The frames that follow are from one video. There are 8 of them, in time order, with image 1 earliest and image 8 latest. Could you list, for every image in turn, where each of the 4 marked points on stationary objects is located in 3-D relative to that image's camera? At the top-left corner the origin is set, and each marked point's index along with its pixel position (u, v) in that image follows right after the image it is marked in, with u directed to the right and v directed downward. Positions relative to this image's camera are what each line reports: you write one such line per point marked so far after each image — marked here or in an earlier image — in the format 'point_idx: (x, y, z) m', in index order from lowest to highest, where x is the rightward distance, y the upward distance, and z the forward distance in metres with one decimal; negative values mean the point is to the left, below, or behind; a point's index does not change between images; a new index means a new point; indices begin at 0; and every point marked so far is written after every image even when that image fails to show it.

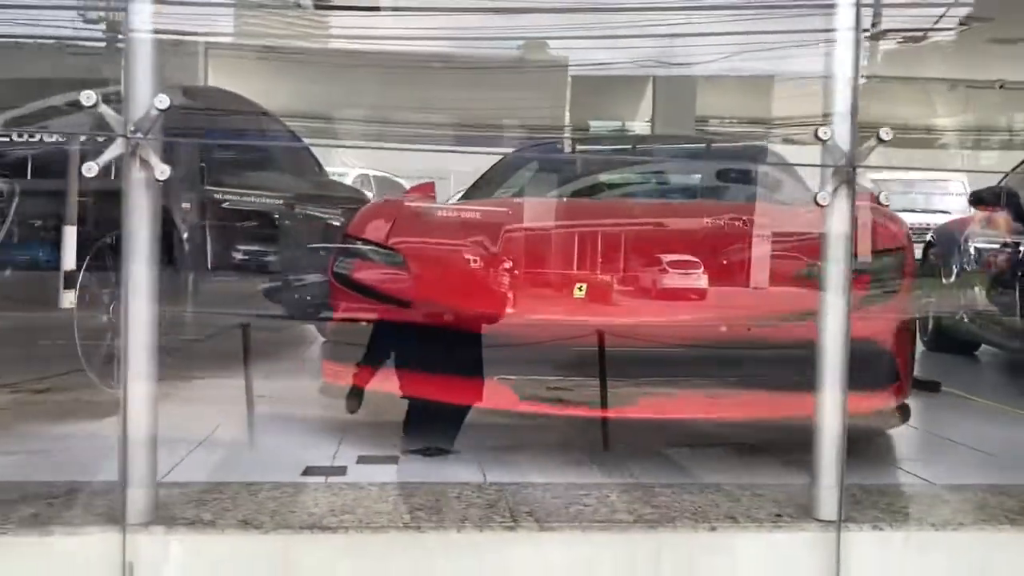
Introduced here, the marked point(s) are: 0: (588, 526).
0: (+0.2, -0.5, +1.9) m
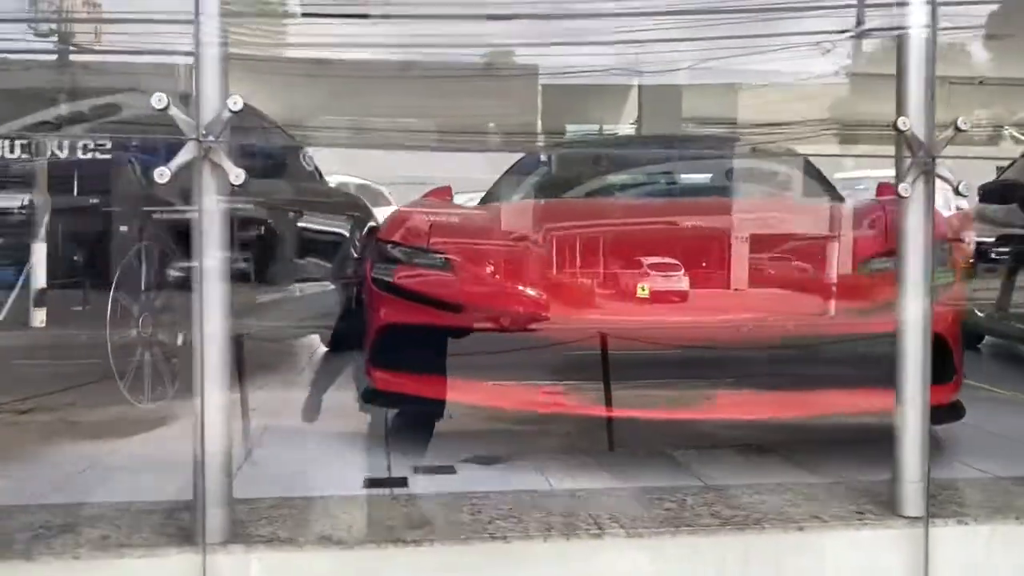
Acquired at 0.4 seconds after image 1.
0: (+0.3, -0.5, +1.9) m
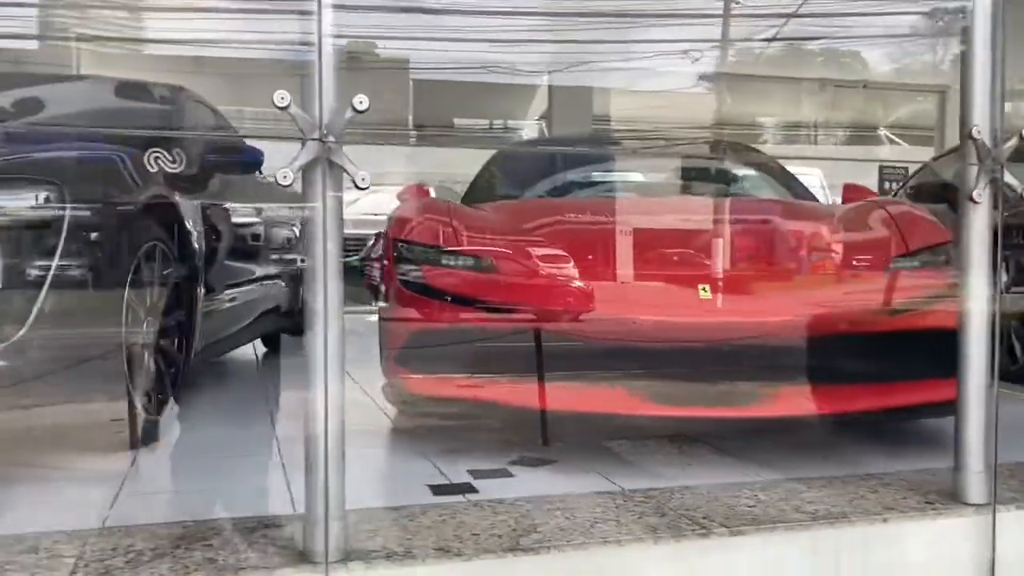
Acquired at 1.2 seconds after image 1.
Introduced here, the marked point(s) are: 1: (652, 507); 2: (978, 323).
0: (+0.6, -0.5, +1.9) m
1: (+0.3, -0.5, +2.0) m
2: (+1.1, -0.1, +2.0) m
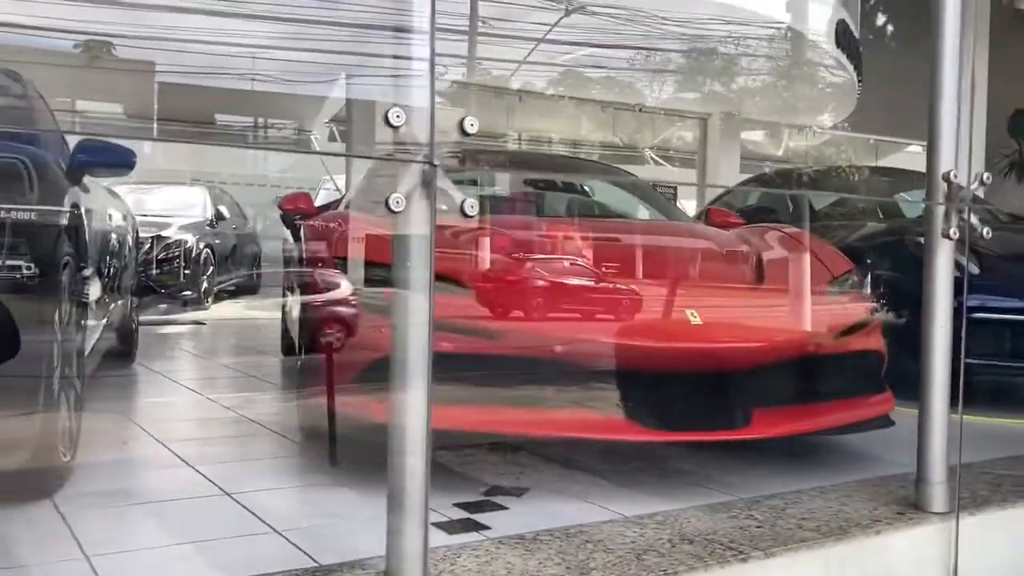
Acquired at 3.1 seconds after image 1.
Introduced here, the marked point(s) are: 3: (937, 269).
0: (+0.6, -0.6, +2.0) m
1: (+0.4, -0.6, +2.0) m
2: (+1.1, -0.1, +2.2) m
3: (+1.1, +0.1, +2.3) m
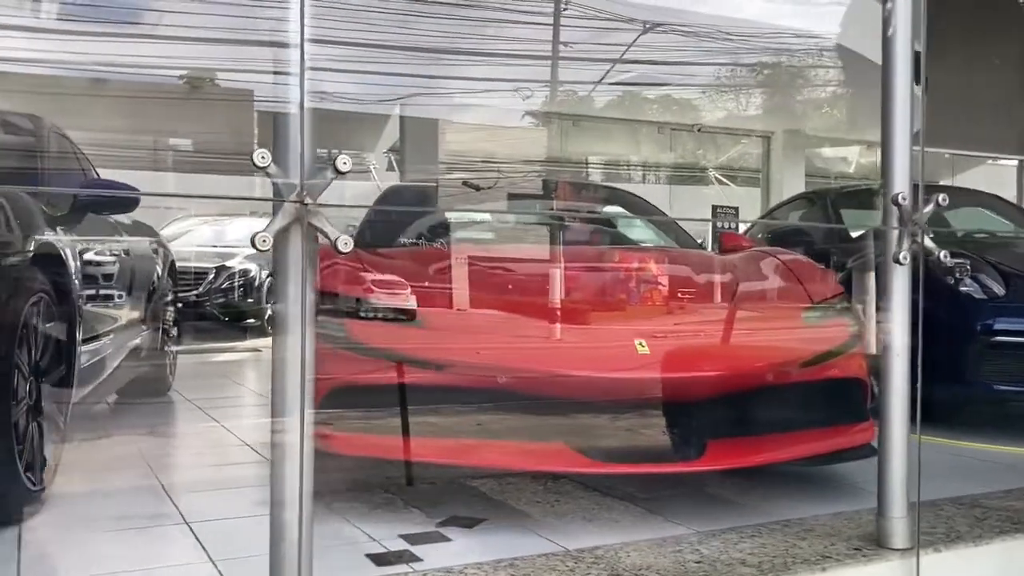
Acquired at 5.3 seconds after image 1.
0: (+0.5, -0.7, +1.9) m
1: (+0.2, -0.6, +2.0) m
2: (+1.0, -0.2, +2.2) m
3: (+0.9, 0.0, +2.2) m
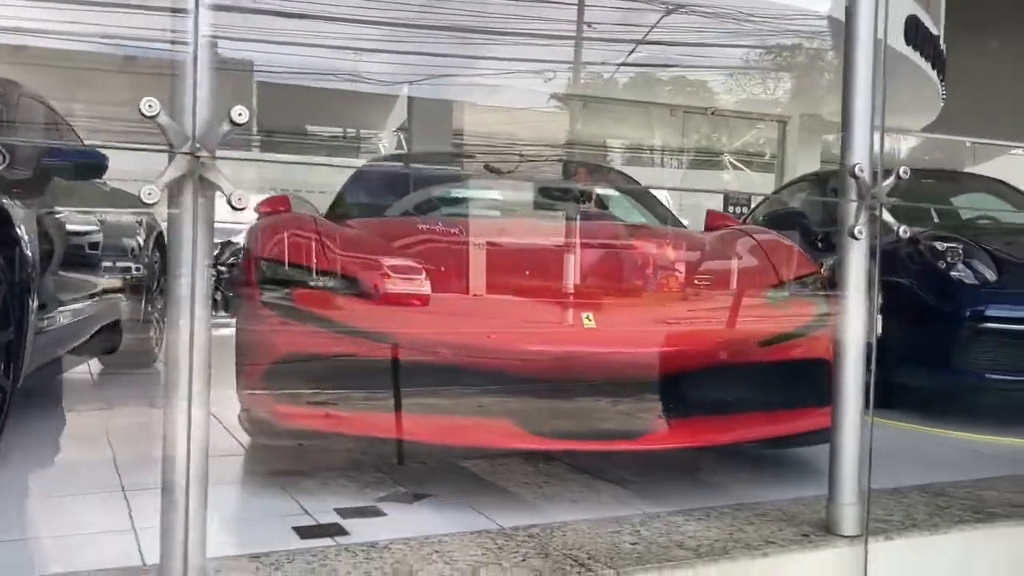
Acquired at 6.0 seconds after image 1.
0: (+0.3, -0.6, +1.8) m
1: (0.0, -0.6, +1.9) m
2: (+0.8, -0.2, +2.1) m
3: (+0.8, 0.0, +2.1) m
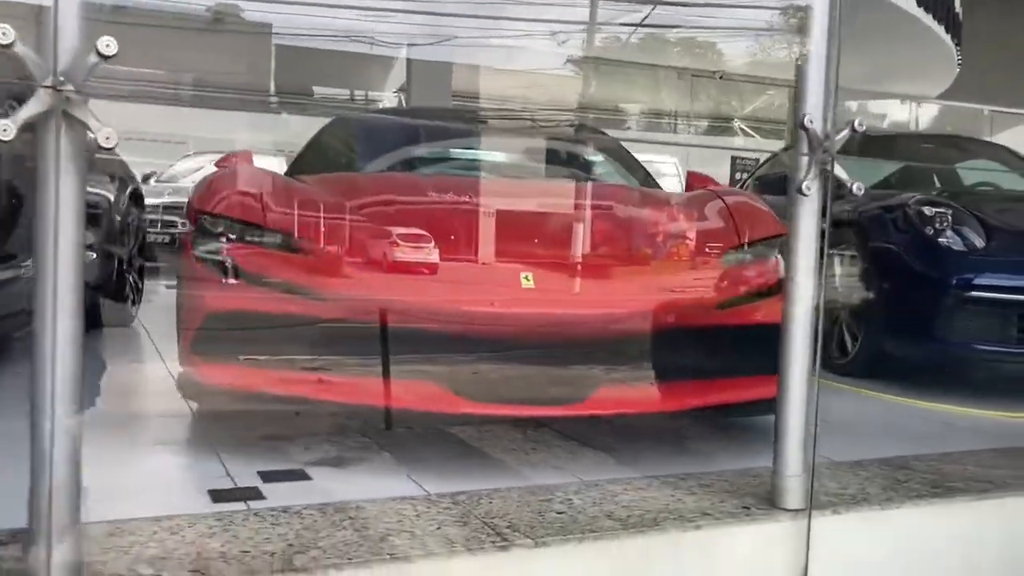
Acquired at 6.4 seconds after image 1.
0: (+0.1, -0.5, +1.7) m
1: (-0.1, -0.5, +1.8) m
2: (+0.6, -0.1, +1.9) m
3: (+0.6, +0.1, +2.0) m
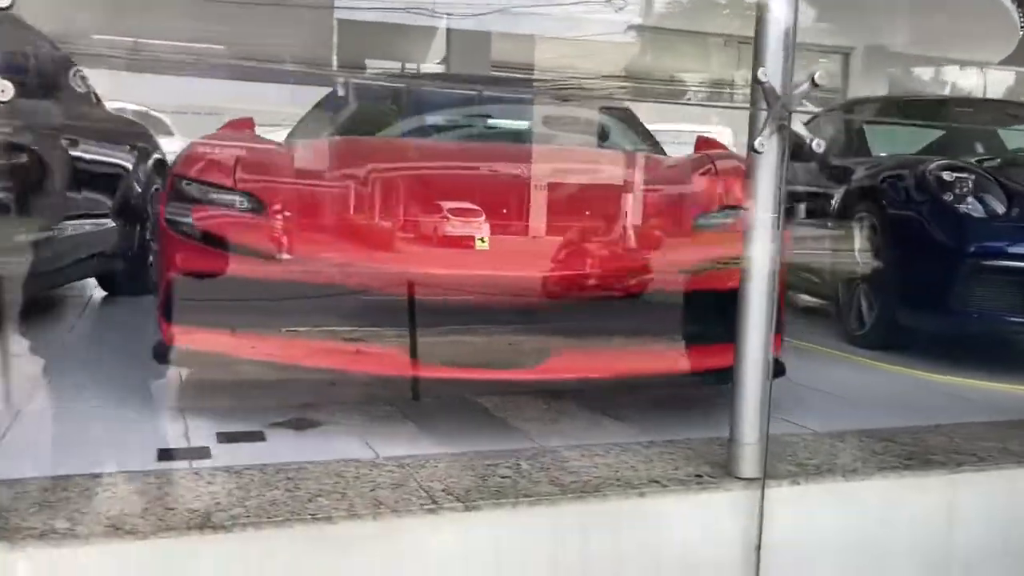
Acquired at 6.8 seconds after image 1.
0: (0.0, -0.4, +1.7) m
1: (-0.2, -0.4, +1.8) m
2: (+0.5, 0.0, +1.9) m
3: (+0.5, +0.2, +1.9) m
